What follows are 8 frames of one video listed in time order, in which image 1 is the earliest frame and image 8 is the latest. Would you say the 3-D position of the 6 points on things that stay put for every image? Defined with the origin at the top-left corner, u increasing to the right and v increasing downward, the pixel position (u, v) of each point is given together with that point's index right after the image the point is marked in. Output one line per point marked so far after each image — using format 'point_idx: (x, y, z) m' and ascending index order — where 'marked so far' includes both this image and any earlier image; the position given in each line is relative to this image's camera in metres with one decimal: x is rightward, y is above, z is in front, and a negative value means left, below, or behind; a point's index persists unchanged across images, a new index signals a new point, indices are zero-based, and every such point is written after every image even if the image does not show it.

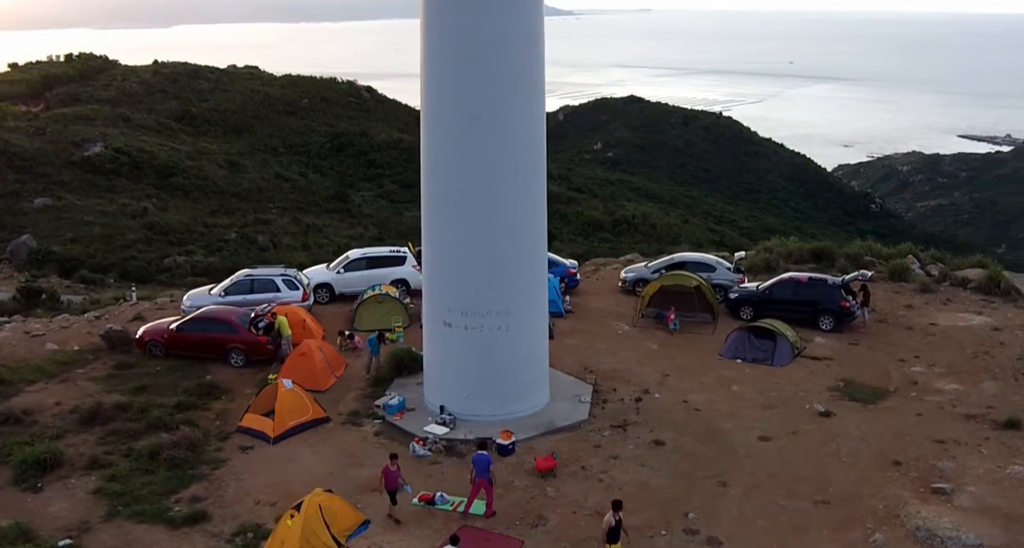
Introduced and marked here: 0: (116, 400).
0: (-7.0, -2.3, +16.3) m
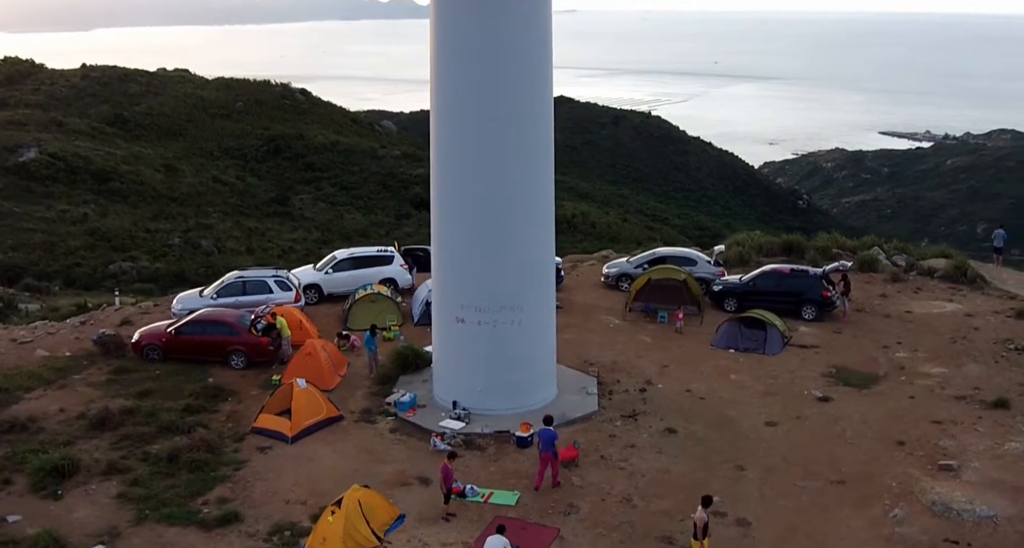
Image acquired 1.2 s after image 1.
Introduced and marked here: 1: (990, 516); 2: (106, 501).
0: (-6.8, -2.3, +16.0) m
1: (+6.5, -3.3, +12.4) m
2: (-5.7, -3.2, +12.9) m
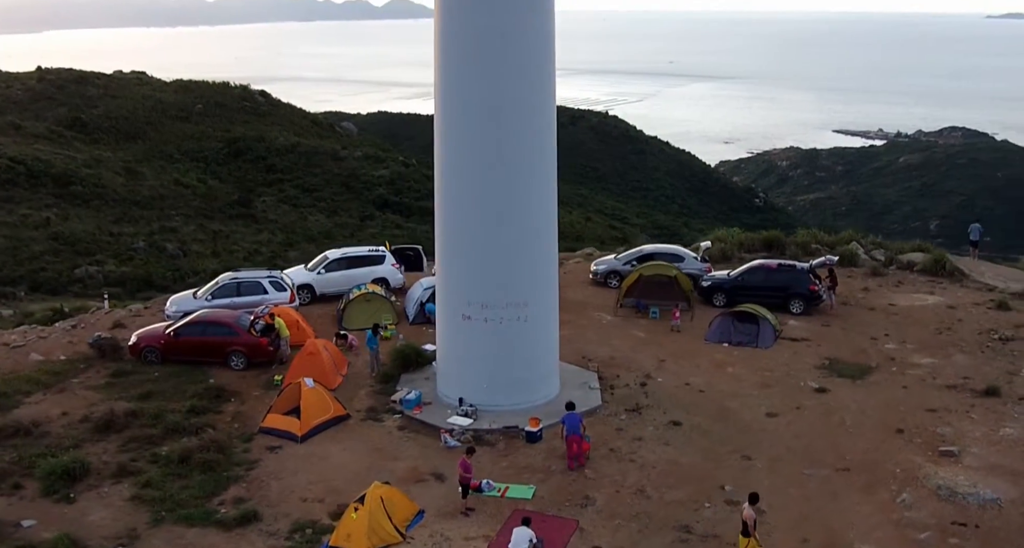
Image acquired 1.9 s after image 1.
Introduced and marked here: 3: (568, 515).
0: (-6.7, -2.3, +15.9) m
1: (+6.8, -3.2, +12.8) m
2: (-5.5, -3.2, +12.8) m
3: (+0.8, -3.4, +12.7) m
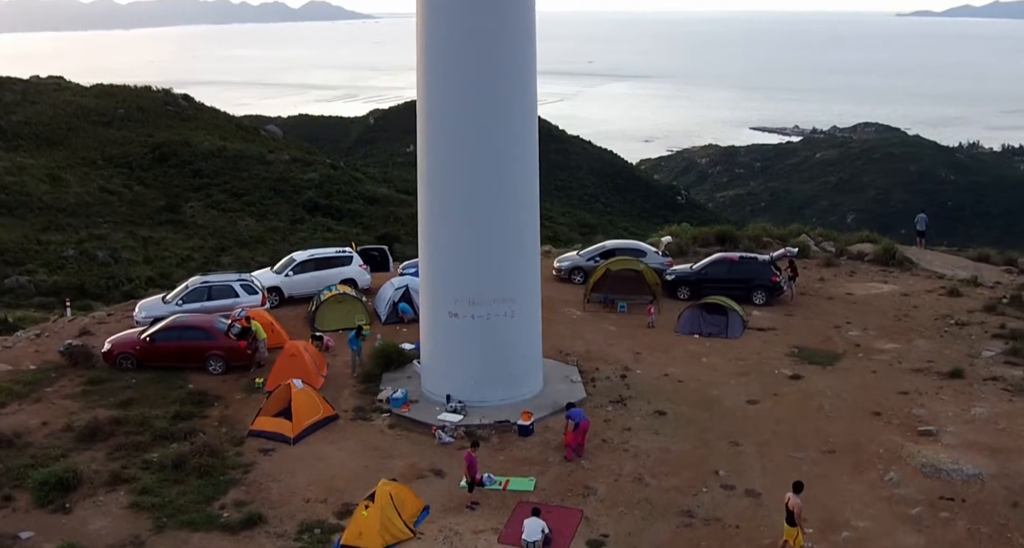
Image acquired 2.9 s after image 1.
0: (-6.9, -2.4, +15.6) m
1: (+6.8, -2.9, +13.4) m
2: (-5.4, -3.3, +12.5) m
3: (+0.8, -3.3, +12.9) m
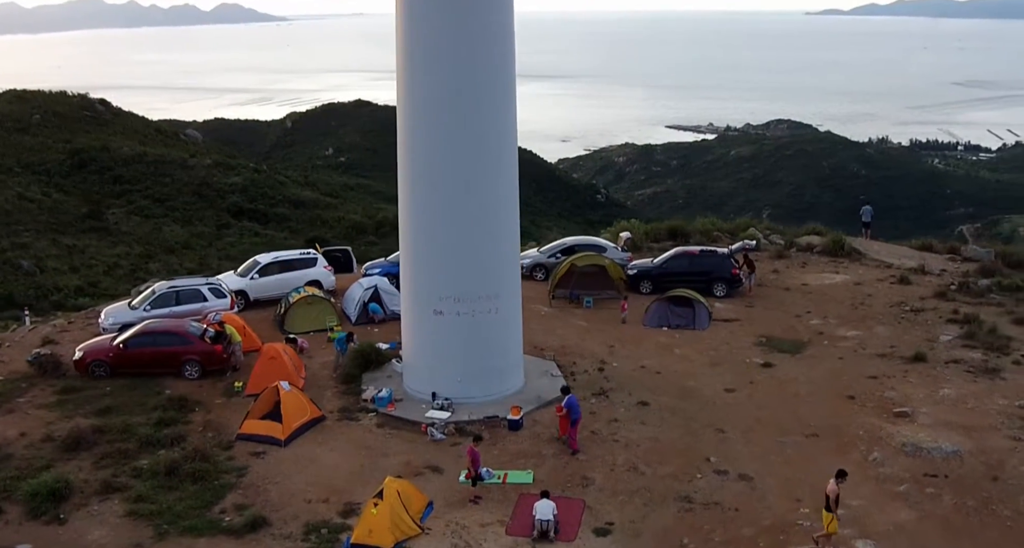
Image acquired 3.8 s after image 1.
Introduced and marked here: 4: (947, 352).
0: (-7.0, -2.5, +15.2) m
1: (+6.8, -2.7, +14.0) m
2: (-5.3, -3.3, +12.3) m
3: (+0.9, -3.2, +13.1) m
4: (+9.4, -1.7, +19.6) m
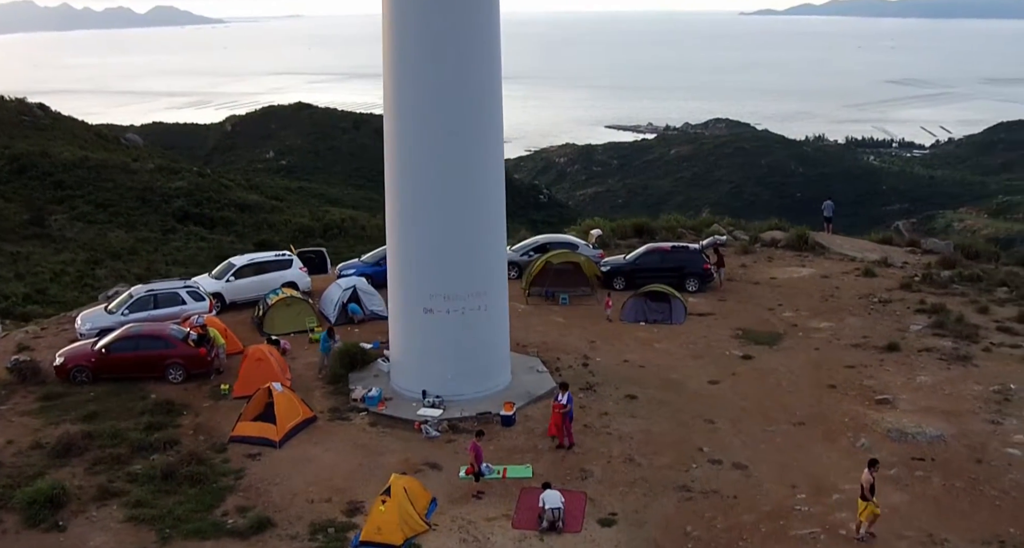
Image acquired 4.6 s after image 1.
0: (-7.1, -2.5, +14.9) m
1: (+6.7, -2.6, +14.5) m
2: (-5.2, -3.3, +12.1) m
3: (+0.9, -3.1, +13.3) m
4: (+9.0, -1.5, +20.2) m
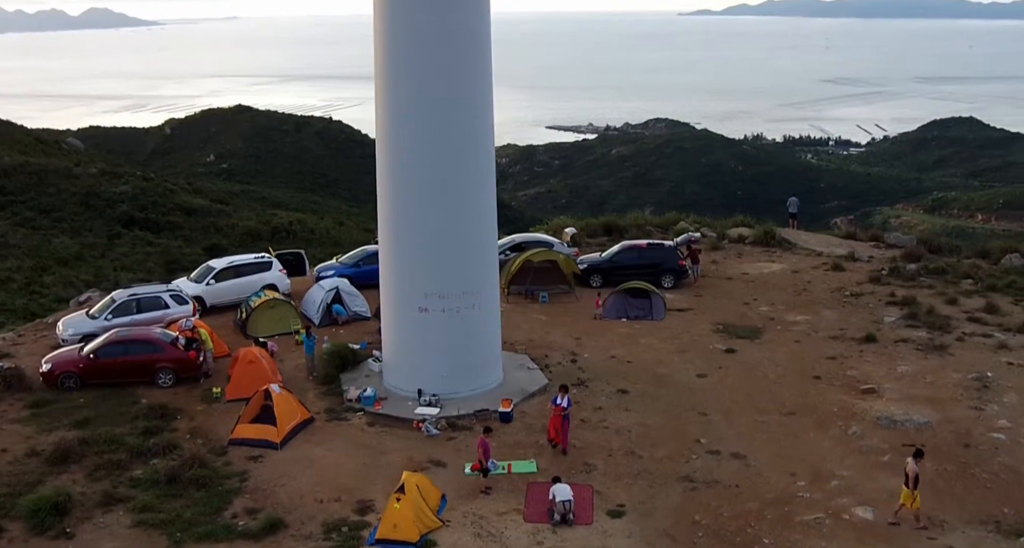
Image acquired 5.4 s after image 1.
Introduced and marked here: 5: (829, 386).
0: (-7.1, -2.6, +14.7) m
1: (+6.8, -2.4, +15.0) m
2: (-5.1, -3.4, +12.0) m
3: (+1.0, -3.1, +13.5) m
4: (+8.7, -1.3, +20.8) m
5: (+5.9, -2.1, +17.2) m
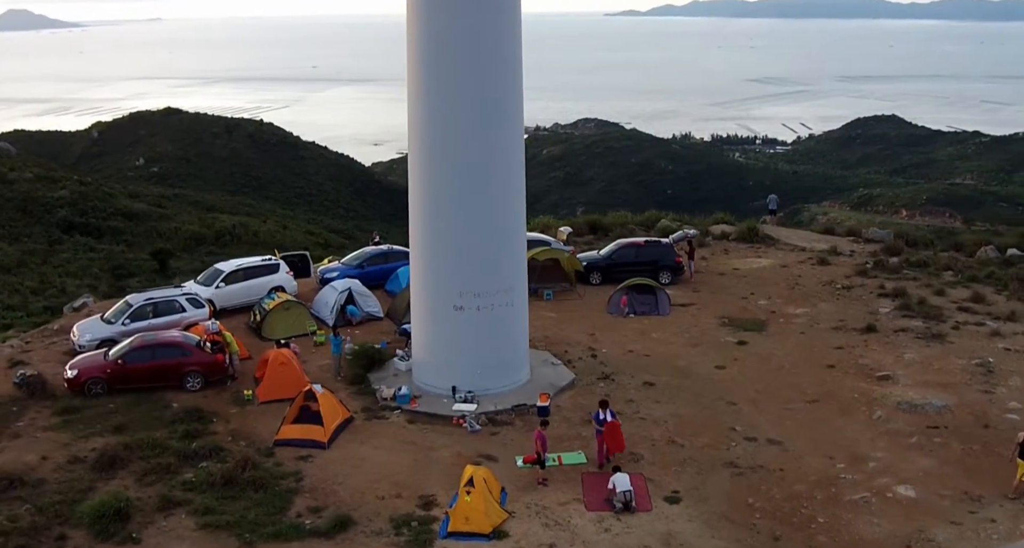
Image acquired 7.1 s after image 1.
0: (-6.4, -2.7, +14.7) m
1: (+7.5, -2.3, +15.8) m
2: (-4.2, -3.4, +12.1) m
3: (+1.8, -3.0, +13.9) m
4: (+9.0, -1.2, +21.7) m
5: (+6.5, -2.0, +18.0) m
